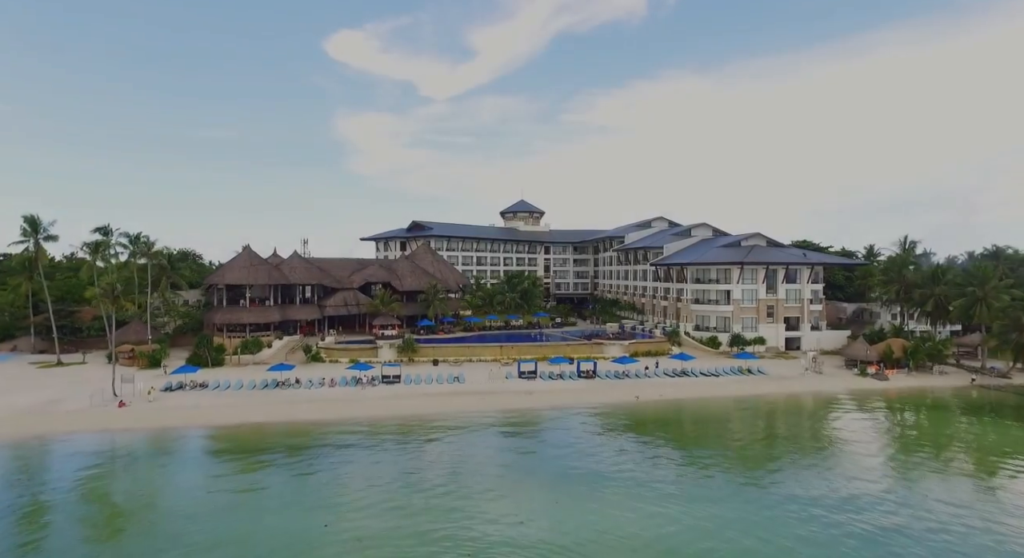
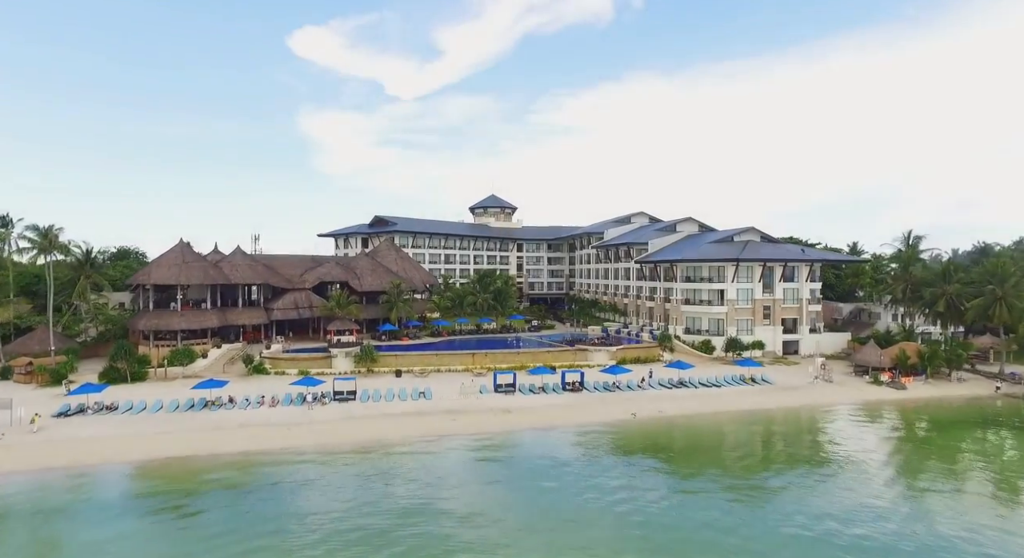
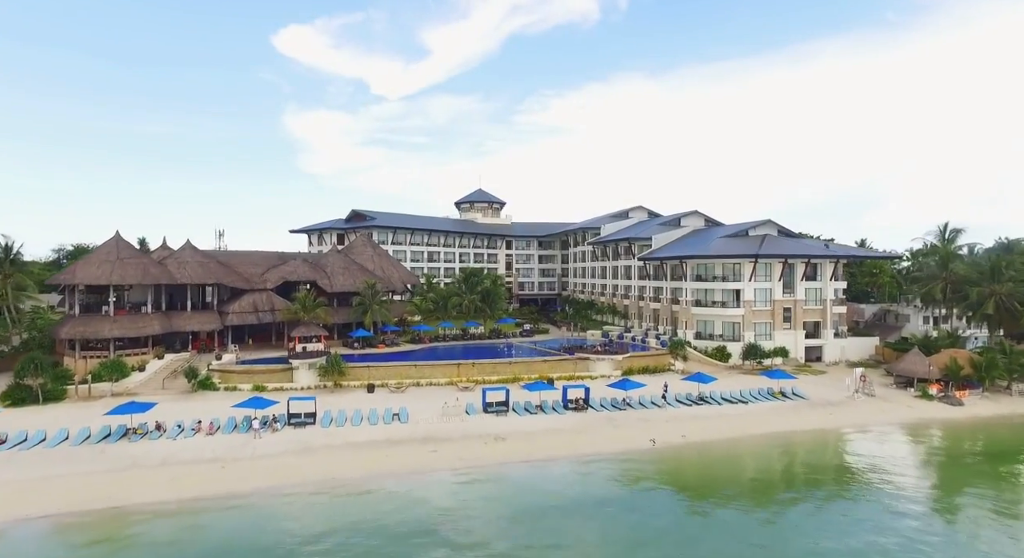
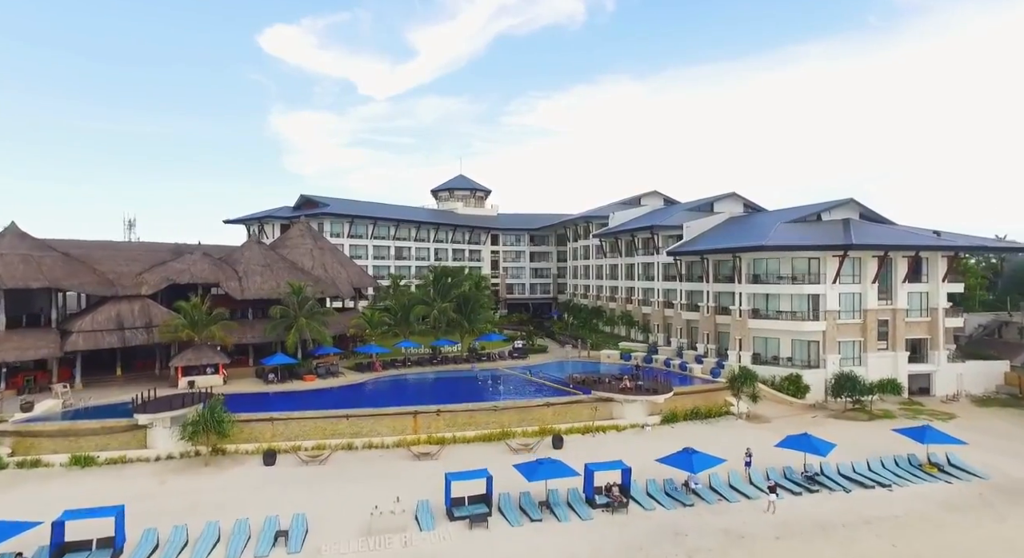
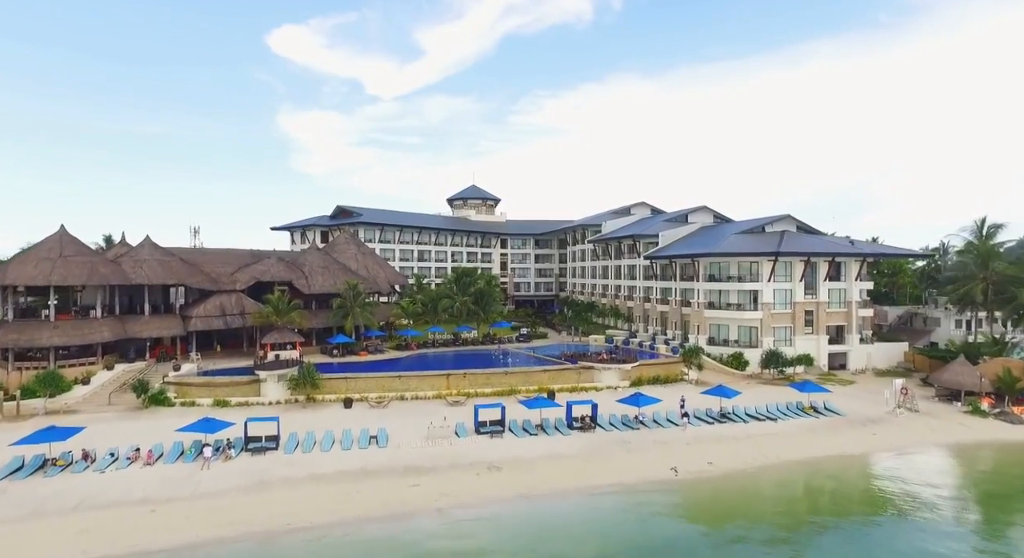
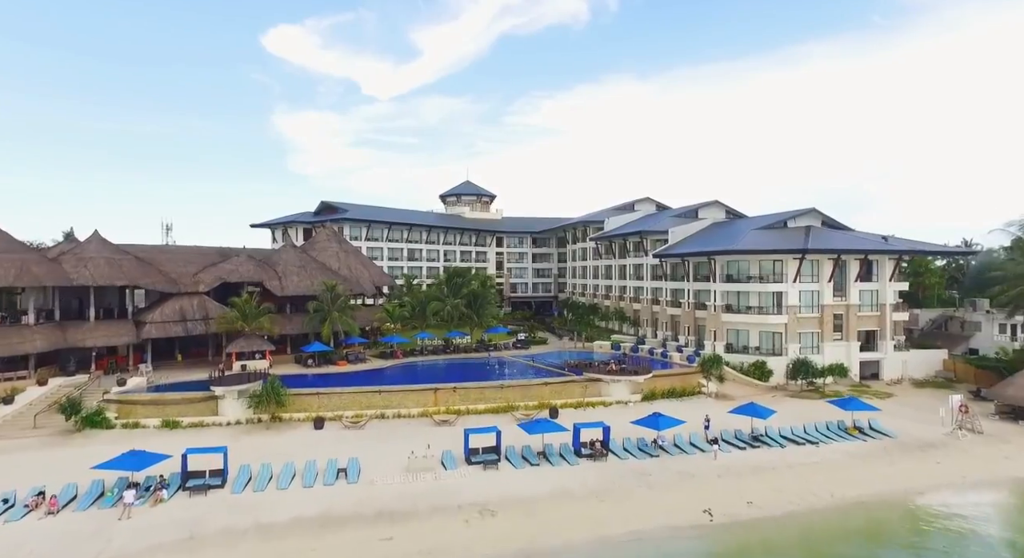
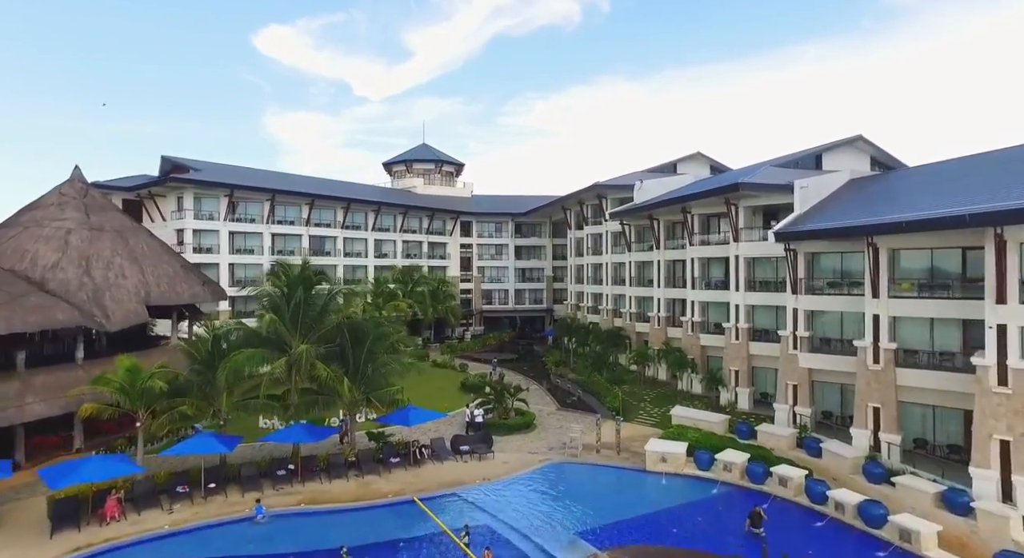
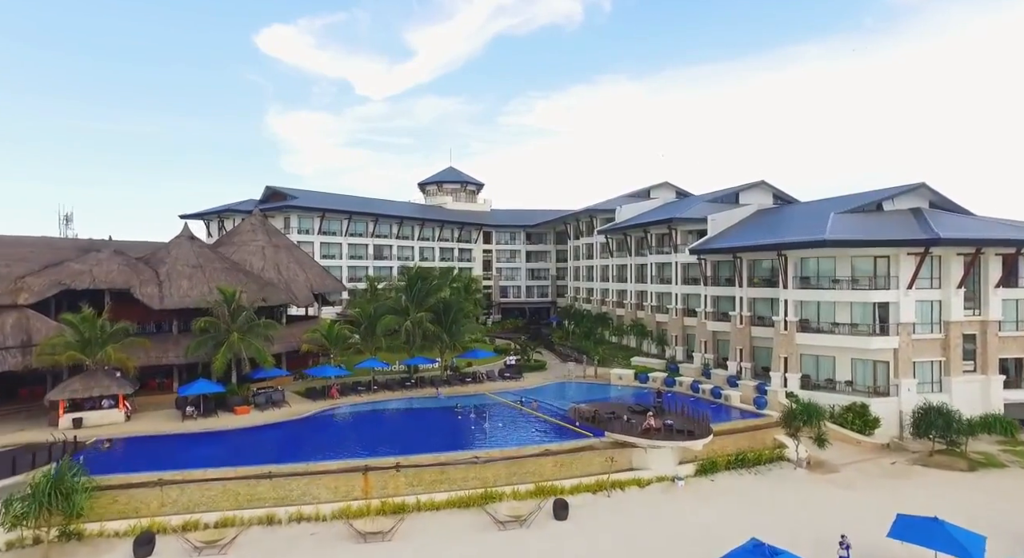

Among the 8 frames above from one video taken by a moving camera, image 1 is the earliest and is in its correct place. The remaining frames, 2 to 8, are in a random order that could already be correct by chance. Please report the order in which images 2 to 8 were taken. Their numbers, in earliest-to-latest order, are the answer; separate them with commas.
2, 3, 5, 6, 4, 8, 7
